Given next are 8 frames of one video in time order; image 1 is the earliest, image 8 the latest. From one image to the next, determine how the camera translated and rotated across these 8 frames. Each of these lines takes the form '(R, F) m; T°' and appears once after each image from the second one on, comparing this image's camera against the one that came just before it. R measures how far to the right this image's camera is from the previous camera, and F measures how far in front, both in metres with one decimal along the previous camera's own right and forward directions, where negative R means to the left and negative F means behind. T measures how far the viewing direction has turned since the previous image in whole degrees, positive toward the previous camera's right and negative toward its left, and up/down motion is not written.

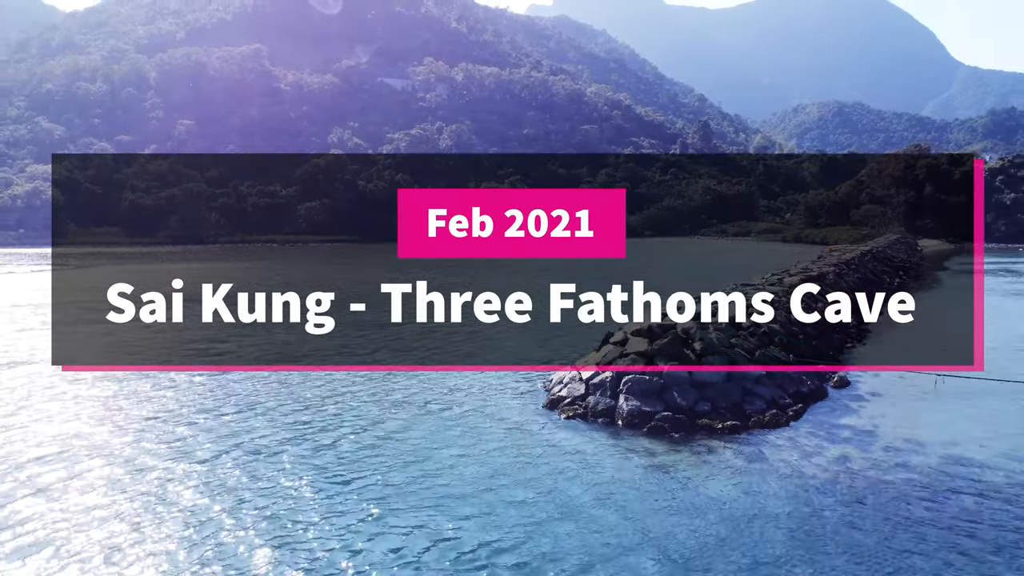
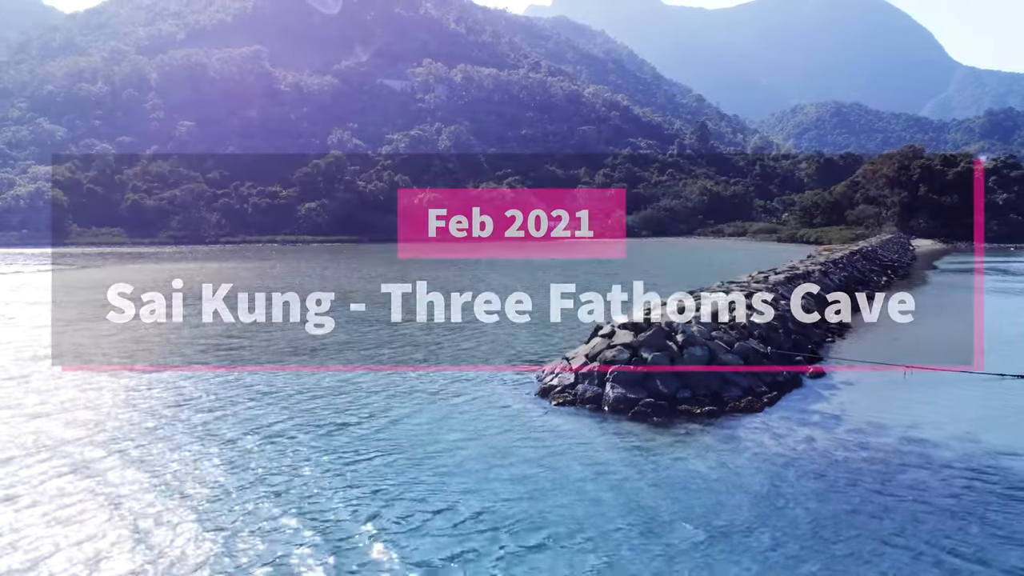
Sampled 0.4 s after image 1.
(+0.1, -0.9) m; 0°
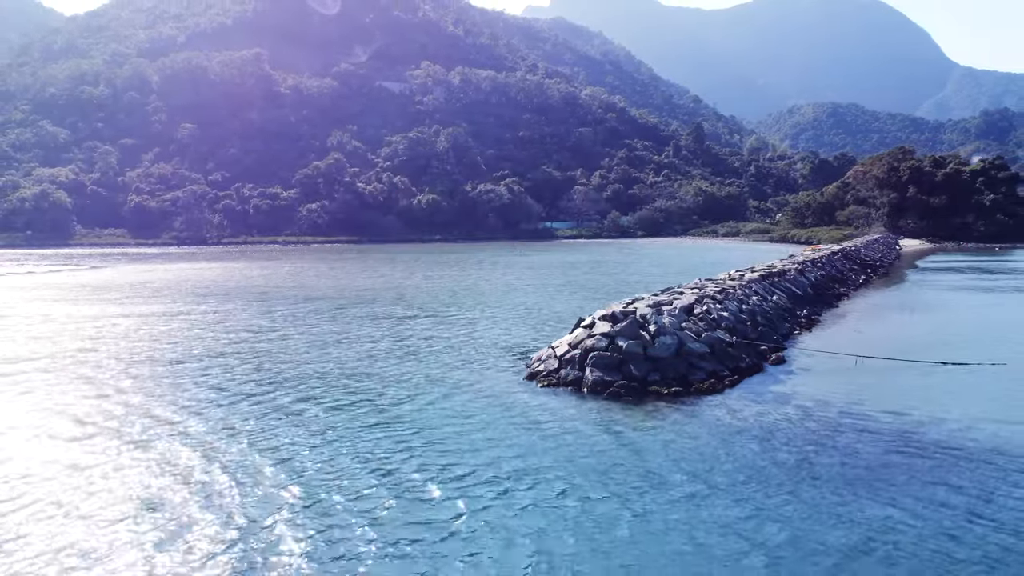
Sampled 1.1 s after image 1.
(+0.2, -1.7) m; 0°
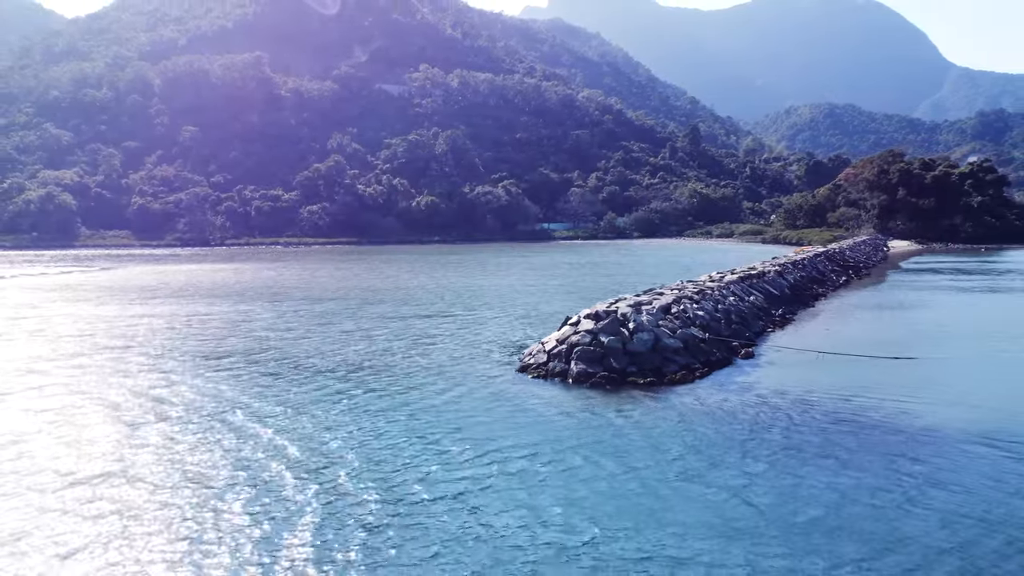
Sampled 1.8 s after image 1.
(+0.1, -1.8) m; 0°
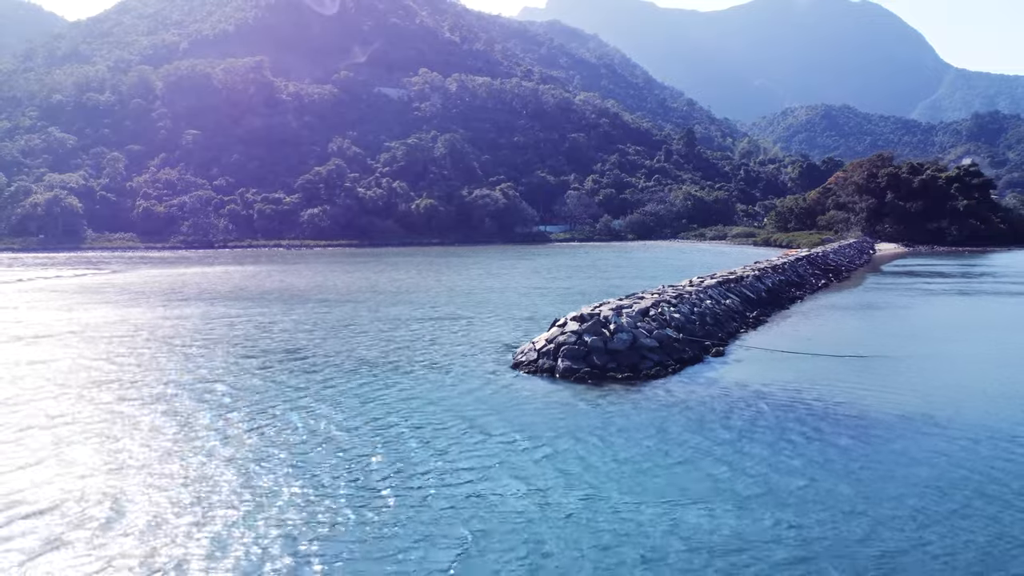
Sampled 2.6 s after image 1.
(+0.1, -2.2) m; 0°
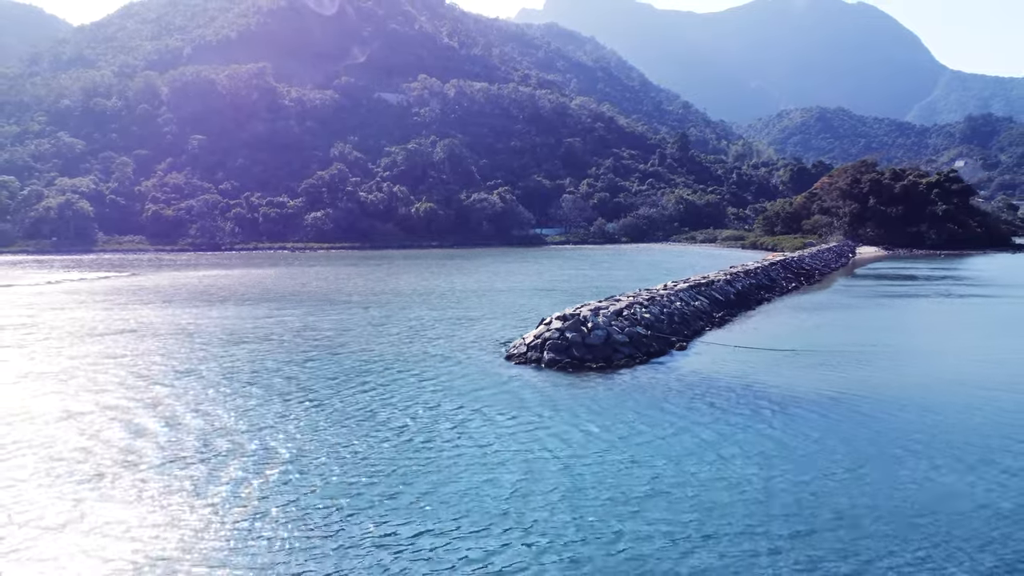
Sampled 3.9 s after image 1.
(+0.1, -3.7) m; 0°
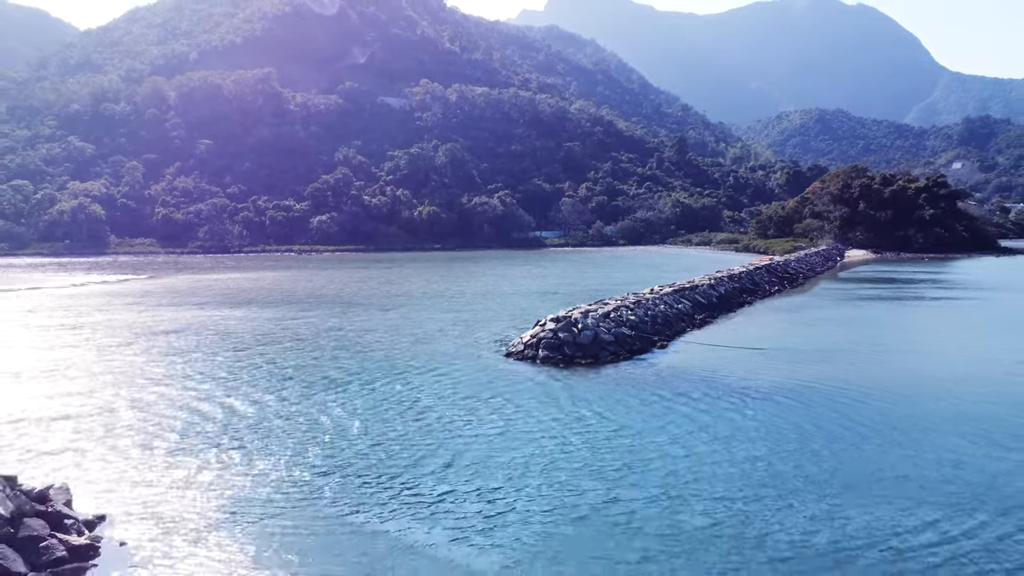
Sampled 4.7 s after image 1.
(+0.1, -3.1) m; 0°
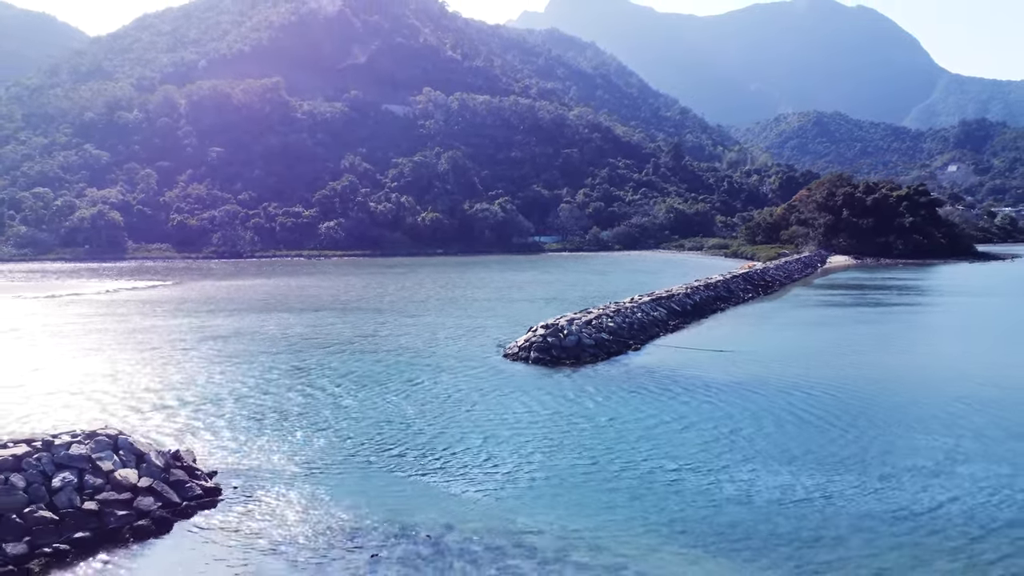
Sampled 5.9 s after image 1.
(+0.2, -5.1) m; 0°
